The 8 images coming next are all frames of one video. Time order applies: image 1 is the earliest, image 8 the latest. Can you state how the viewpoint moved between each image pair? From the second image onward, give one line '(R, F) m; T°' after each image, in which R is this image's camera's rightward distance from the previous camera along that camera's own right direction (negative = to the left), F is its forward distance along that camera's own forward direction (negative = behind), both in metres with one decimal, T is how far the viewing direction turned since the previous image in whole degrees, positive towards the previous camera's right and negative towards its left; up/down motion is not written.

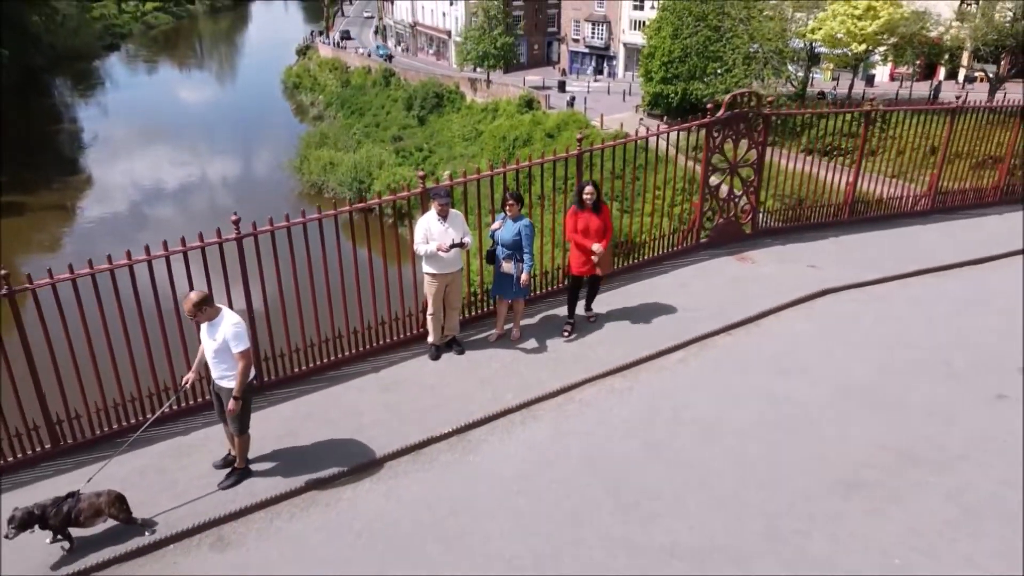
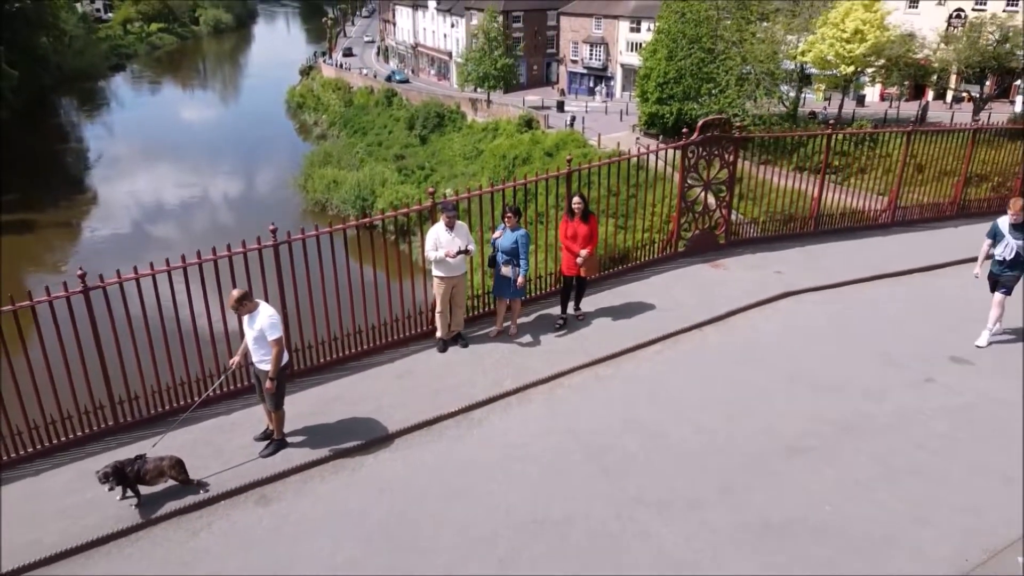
(0.0, -0.7) m; 0°
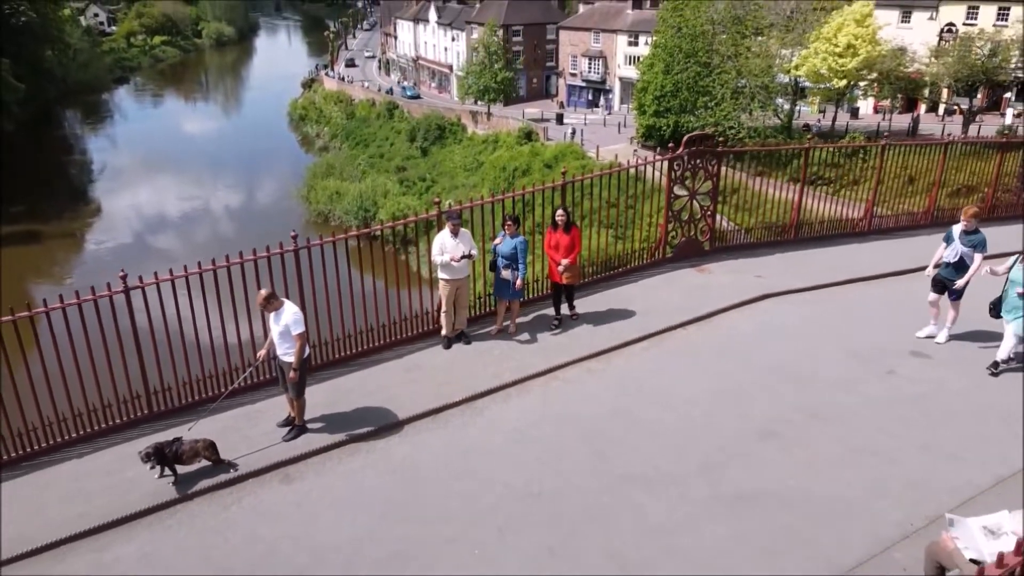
(0.0, -0.5) m; 0°
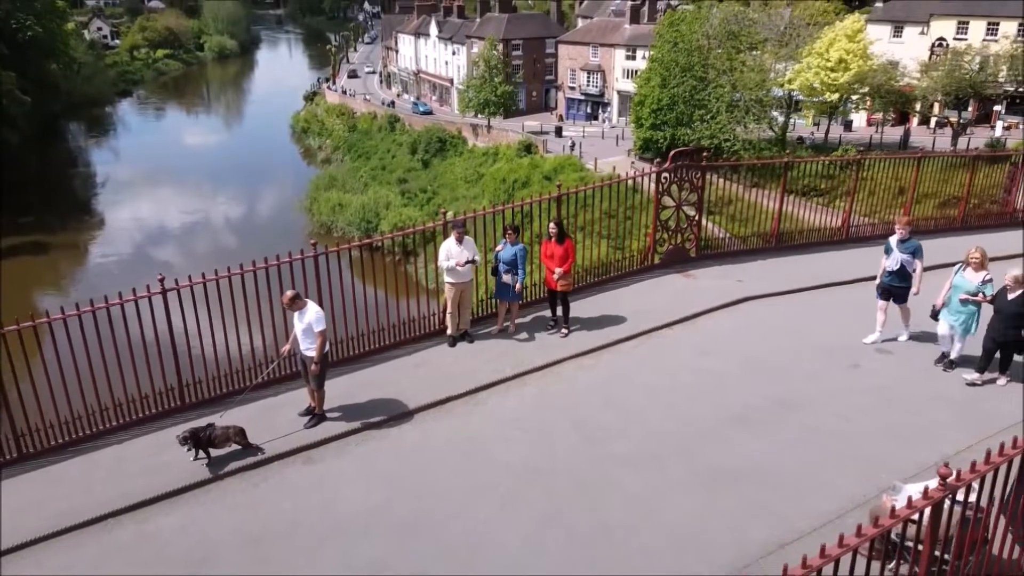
(0.0, -0.6) m; 0°
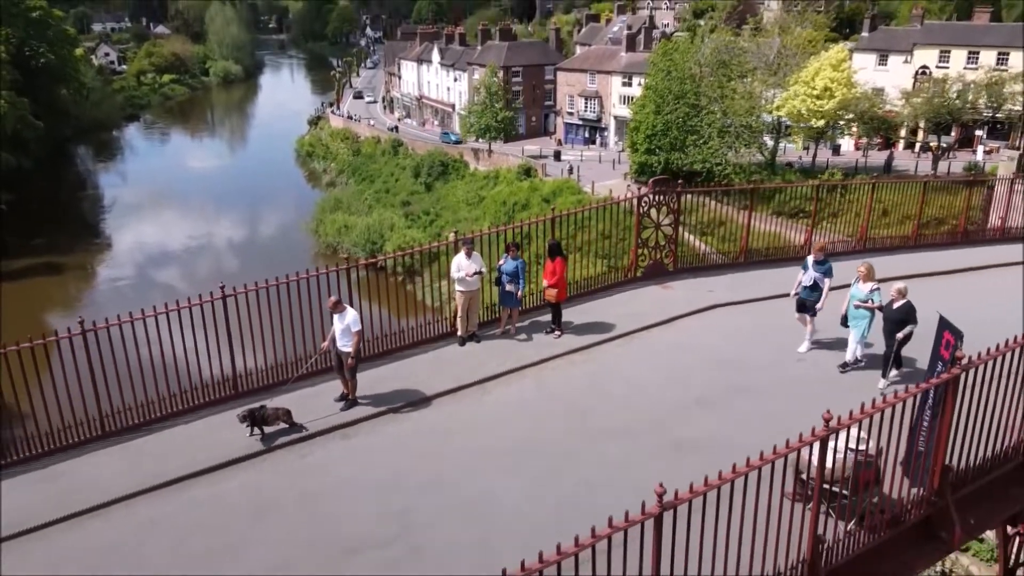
(0.0, -1.2) m; 0°
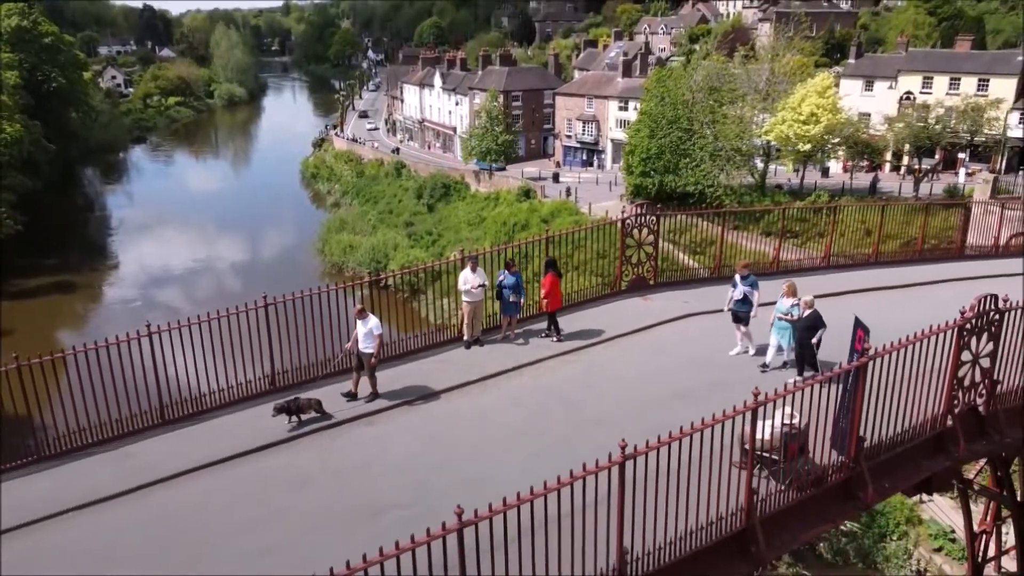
(0.0, -1.2) m; 0°
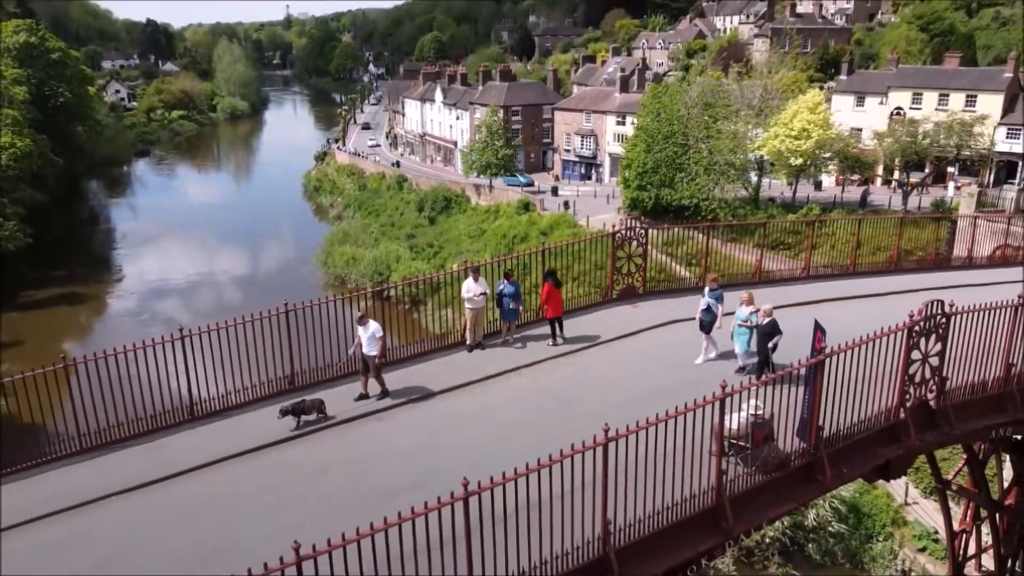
(0.0, -0.8) m; 0°
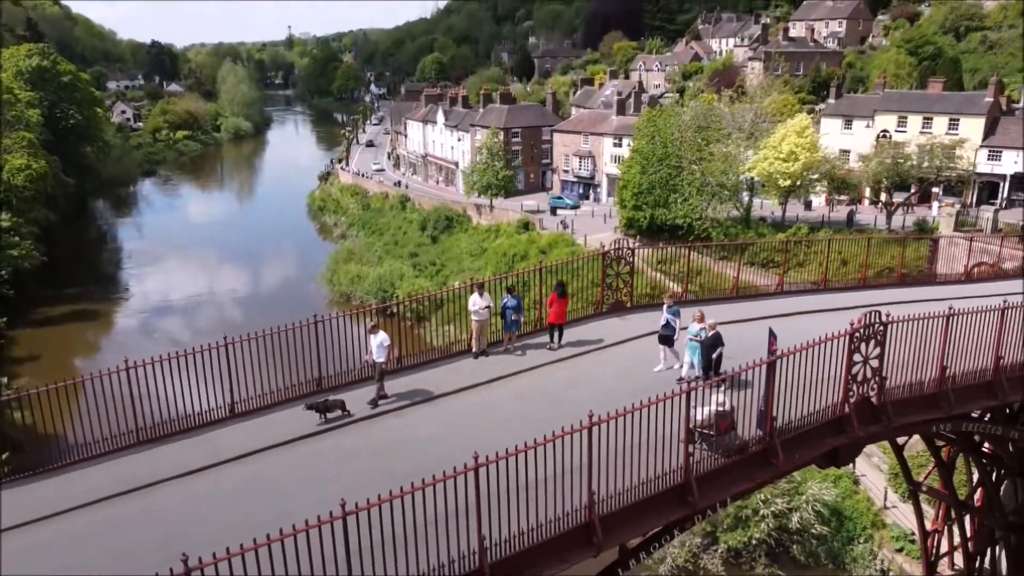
(0.0, -1.3) m; 0°
